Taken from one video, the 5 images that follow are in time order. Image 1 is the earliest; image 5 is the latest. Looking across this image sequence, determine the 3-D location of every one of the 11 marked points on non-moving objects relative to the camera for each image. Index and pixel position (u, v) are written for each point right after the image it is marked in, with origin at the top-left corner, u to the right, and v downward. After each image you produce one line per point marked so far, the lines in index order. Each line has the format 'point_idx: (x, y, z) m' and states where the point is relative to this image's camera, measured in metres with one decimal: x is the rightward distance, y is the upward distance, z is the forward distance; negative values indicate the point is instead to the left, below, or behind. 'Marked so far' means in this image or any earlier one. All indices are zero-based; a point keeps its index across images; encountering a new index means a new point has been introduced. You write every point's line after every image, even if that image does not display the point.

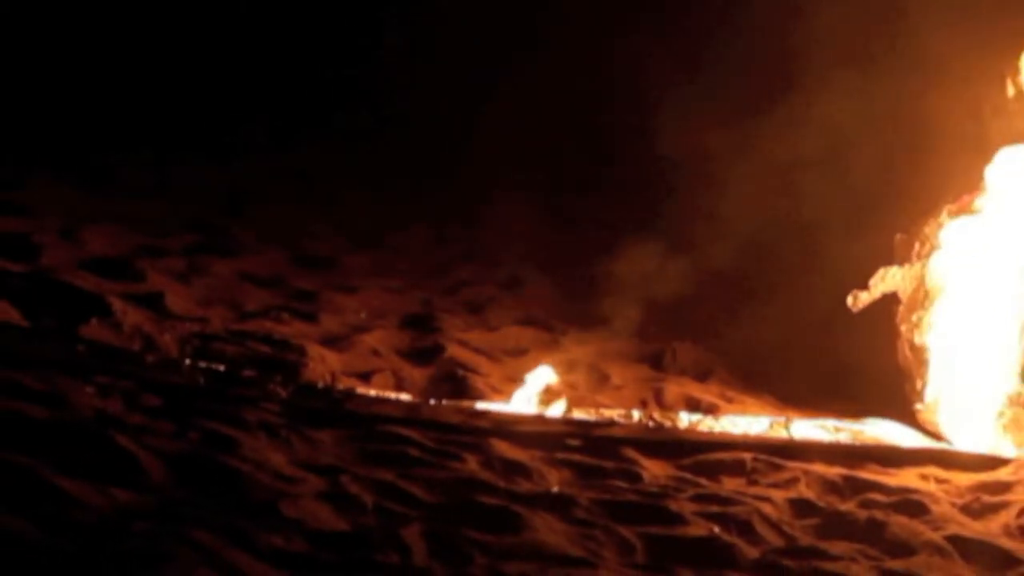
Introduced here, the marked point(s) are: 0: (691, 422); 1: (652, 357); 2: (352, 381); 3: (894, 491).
0: (+0.7, -0.5, +4.0) m
1: (+0.6, -0.3, +4.6) m
2: (-0.6, -0.4, +4.0) m
3: (+1.4, -0.8, +3.7) m
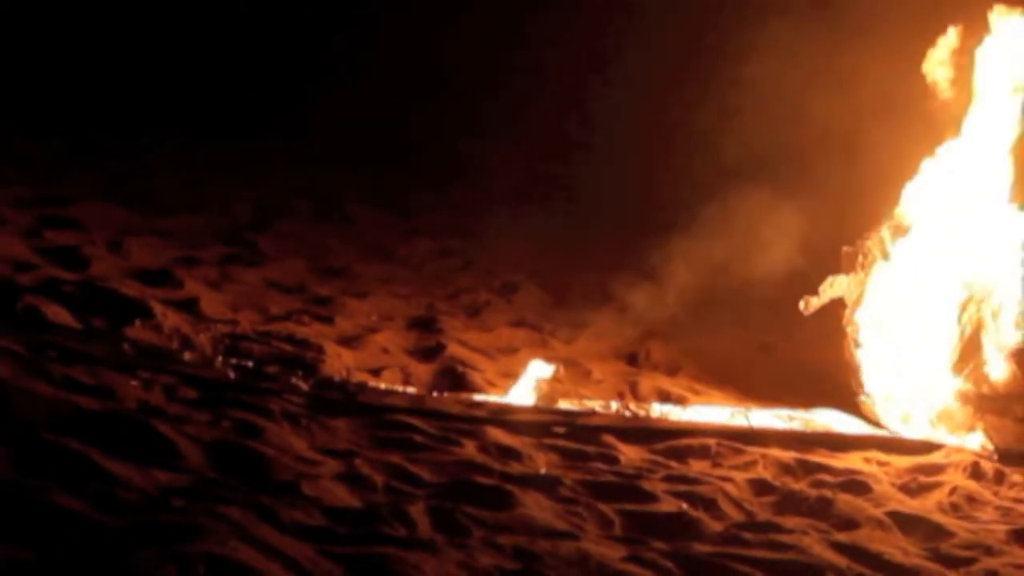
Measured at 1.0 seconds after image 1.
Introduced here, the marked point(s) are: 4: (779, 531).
0: (+0.7, -0.6, +4.5) m
1: (+0.6, -0.3, +5.1) m
2: (-0.7, -0.4, +4.5) m
3: (+1.4, -0.8, +4.2) m
4: (+1.0, -0.9, +3.8) m
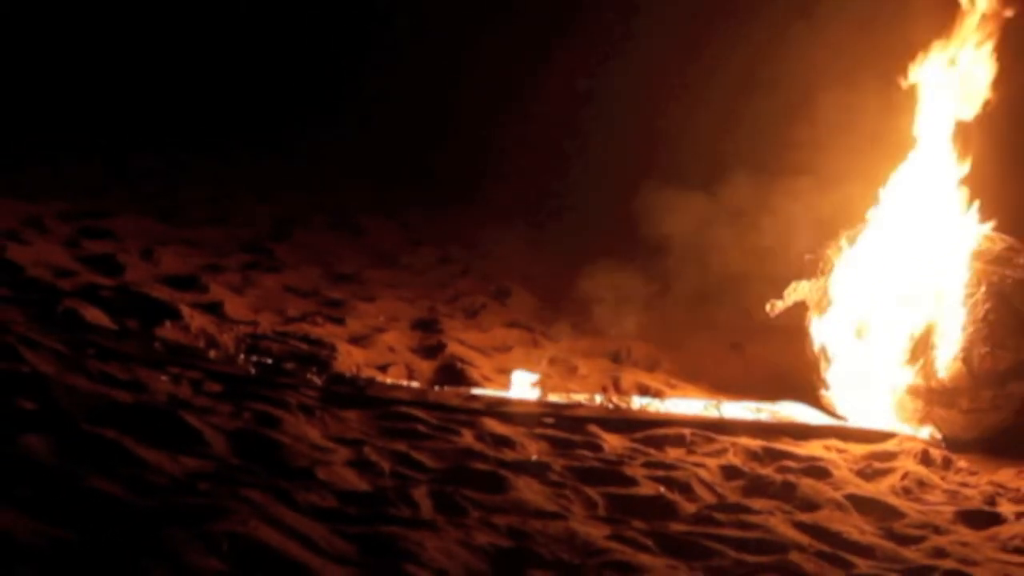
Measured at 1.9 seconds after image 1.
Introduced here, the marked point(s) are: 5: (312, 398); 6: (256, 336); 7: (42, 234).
0: (+0.6, -0.6, +4.9) m
1: (+0.6, -0.4, +5.5) m
2: (-0.7, -0.4, +4.9) m
3: (+1.3, -0.8, +4.6) m
4: (+1.0, -0.9, +4.2) m
5: (-0.9, -0.5, +4.5) m
6: (-1.3, -0.2, +5.0) m
7: (-2.6, +0.3, +5.5) m
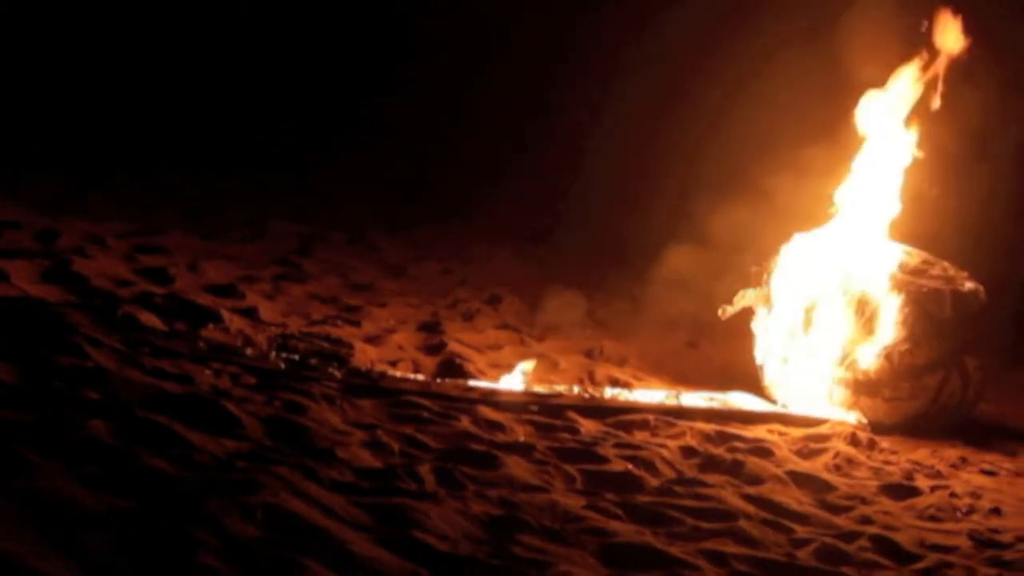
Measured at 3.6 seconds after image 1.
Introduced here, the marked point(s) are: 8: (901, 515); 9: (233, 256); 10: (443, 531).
0: (+0.6, -0.6, +5.7) m
1: (+0.5, -0.4, +6.3) m
2: (-0.7, -0.4, +5.7) m
3: (+1.3, -0.8, +5.4) m
4: (+0.9, -1.0, +5.0) m
5: (-1.0, -0.5, +5.3) m
6: (-1.3, -0.3, +5.8) m
7: (-2.6, +0.2, +6.3) m
8: (+1.9, -1.1, +4.9) m
9: (-2.0, +0.2, +6.9) m
10: (-0.3, -1.0, +4.2) m
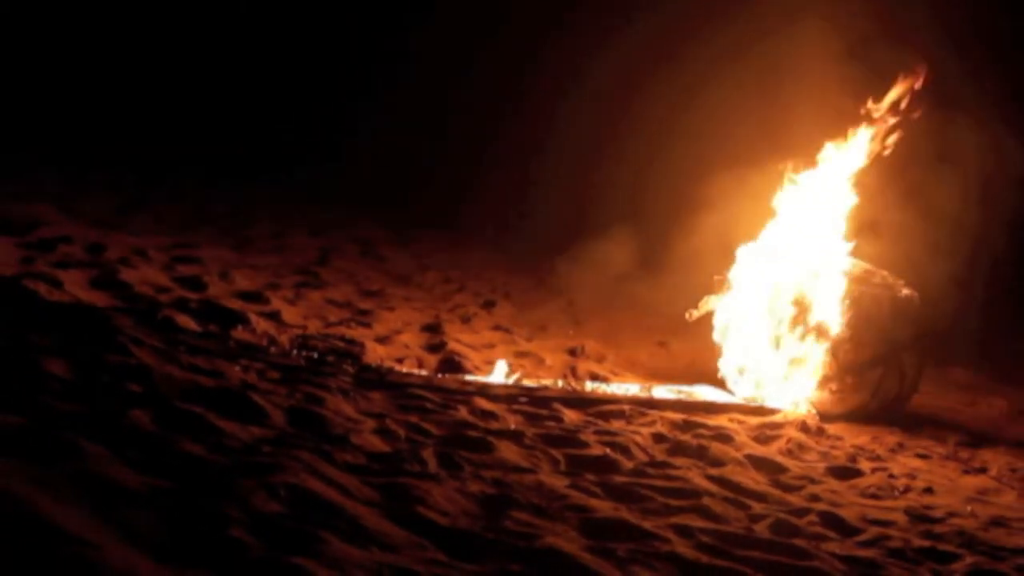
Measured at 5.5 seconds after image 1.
0: (+0.6, -0.7, +6.4) m
1: (+0.5, -0.4, +7.0) m
2: (-0.8, -0.5, +6.4) m
3: (+1.3, -0.9, +6.1) m
4: (+0.9, -1.0, +5.7) m
5: (-1.0, -0.6, +6.1) m
6: (-1.4, -0.3, +6.5) m
7: (-2.6, +0.2, +7.1) m
8: (+1.9, -1.2, +5.6) m
9: (-2.0, +0.2, +7.6) m
10: (-0.3, -1.1, +5.0) m
